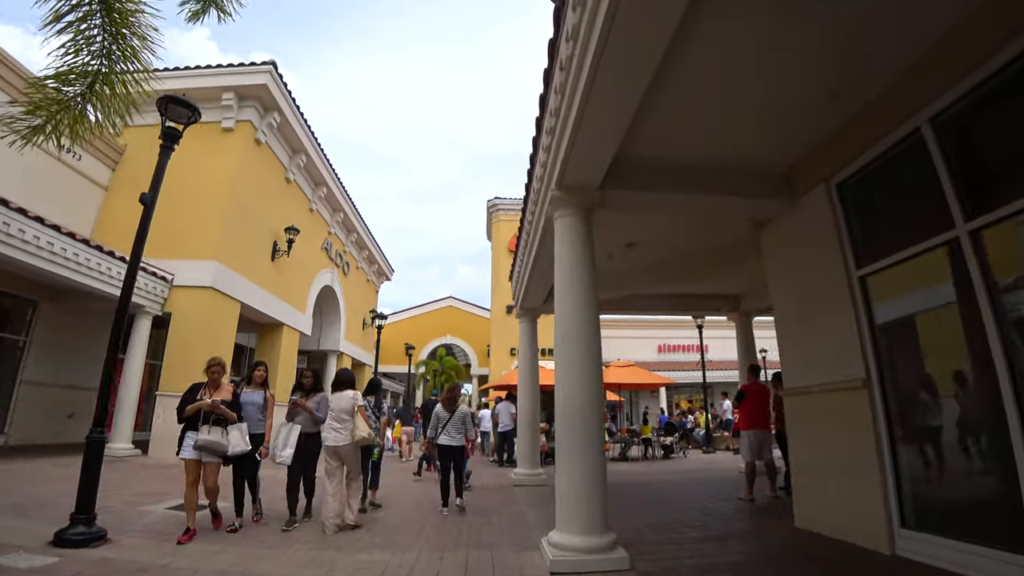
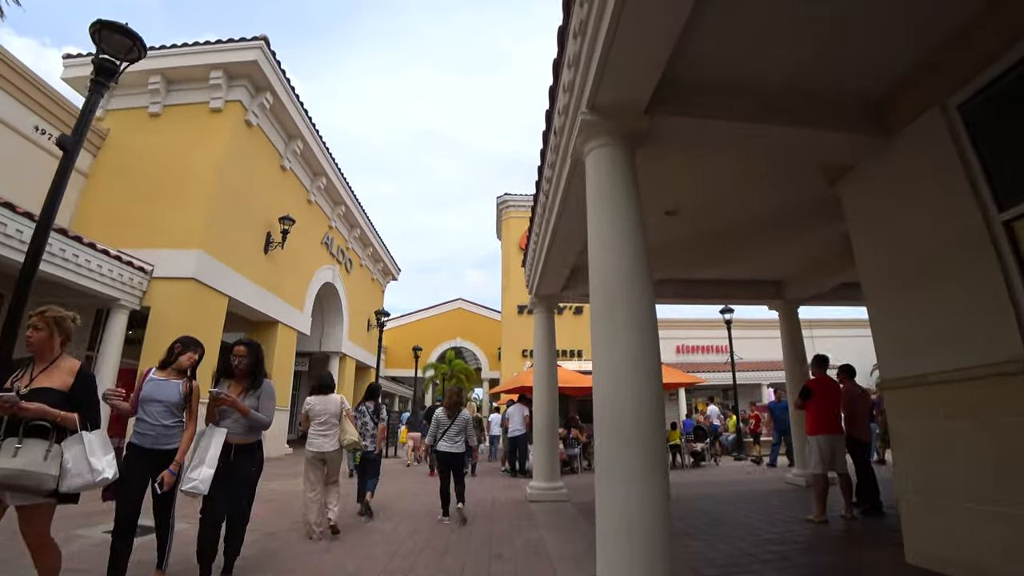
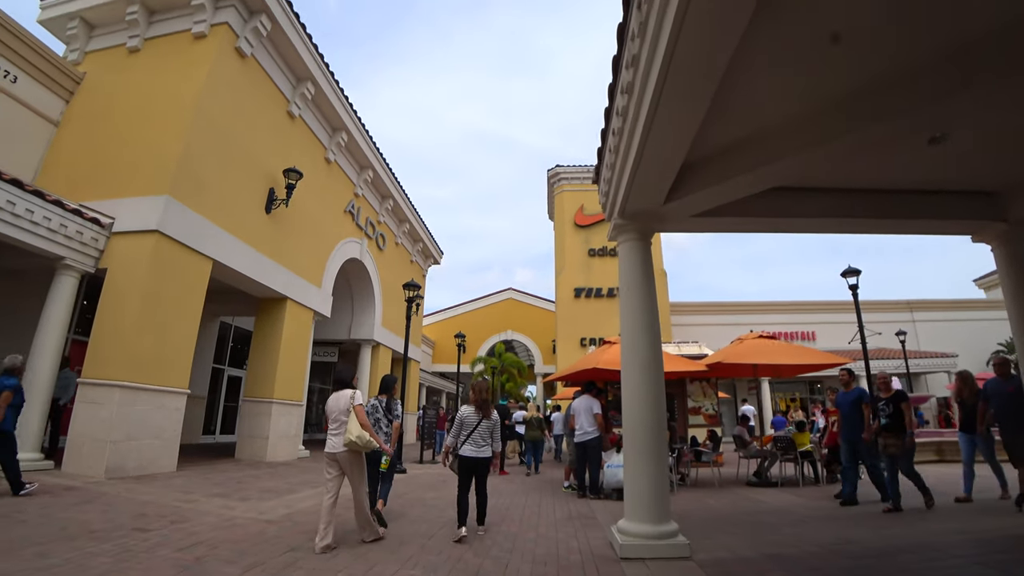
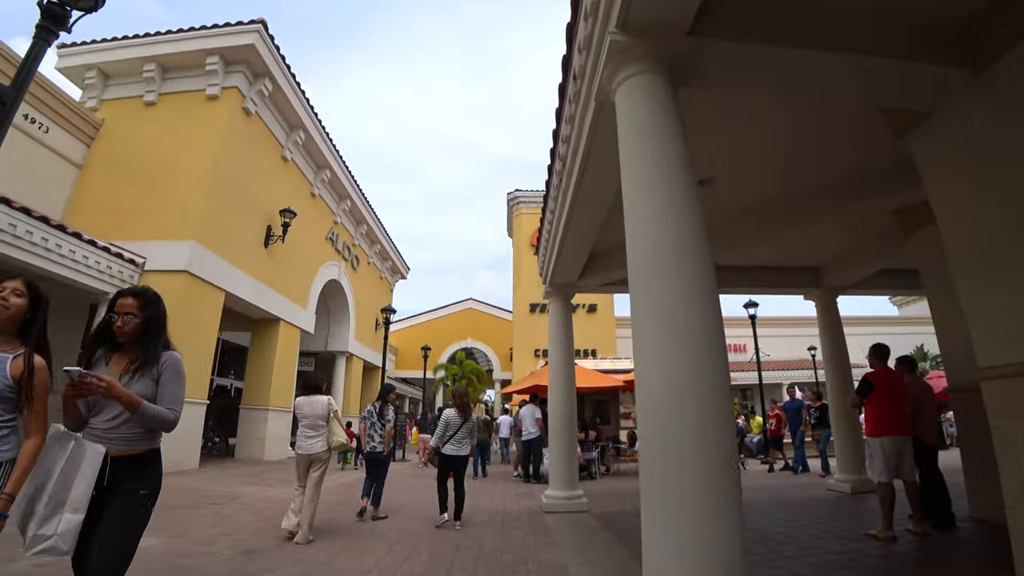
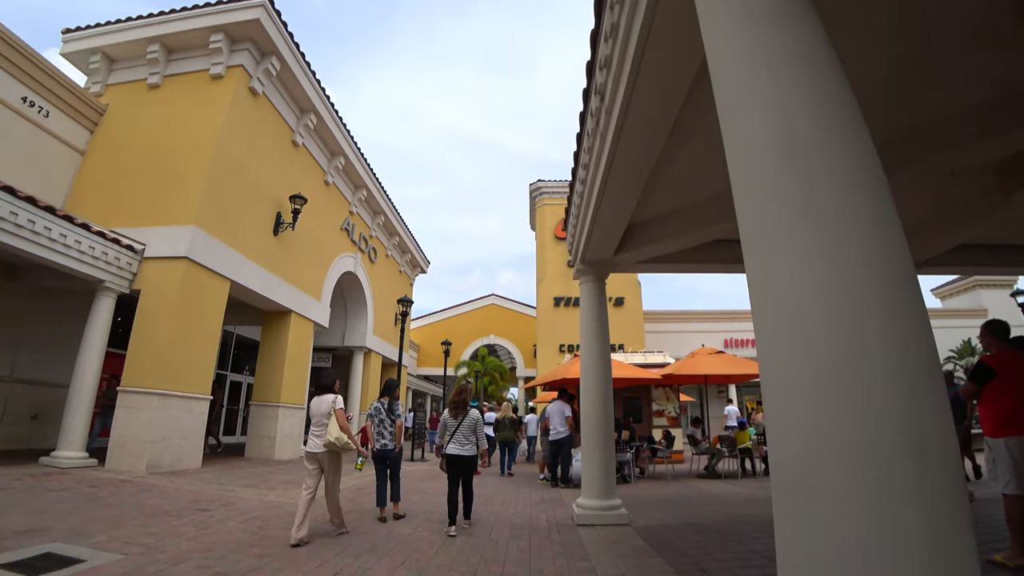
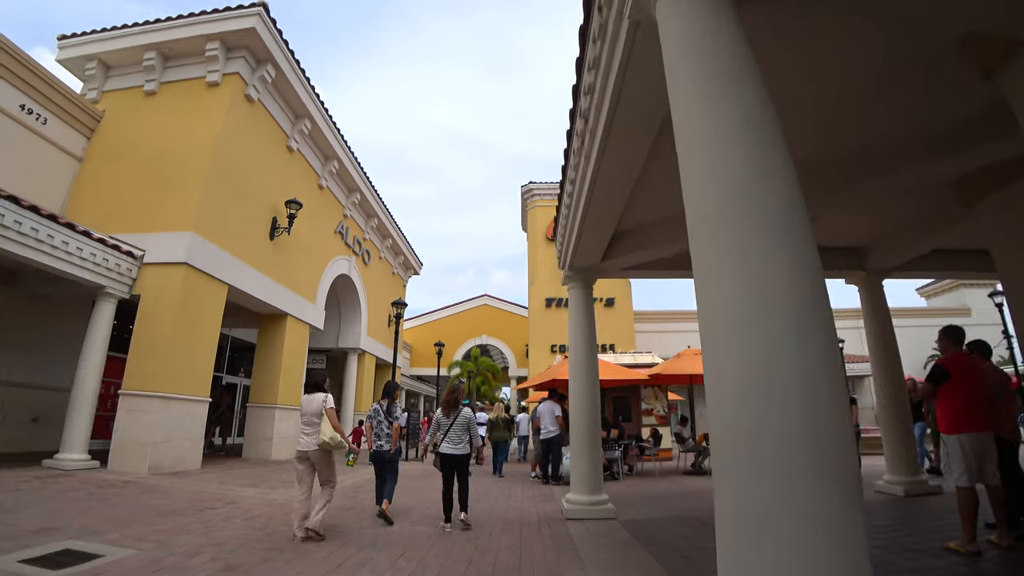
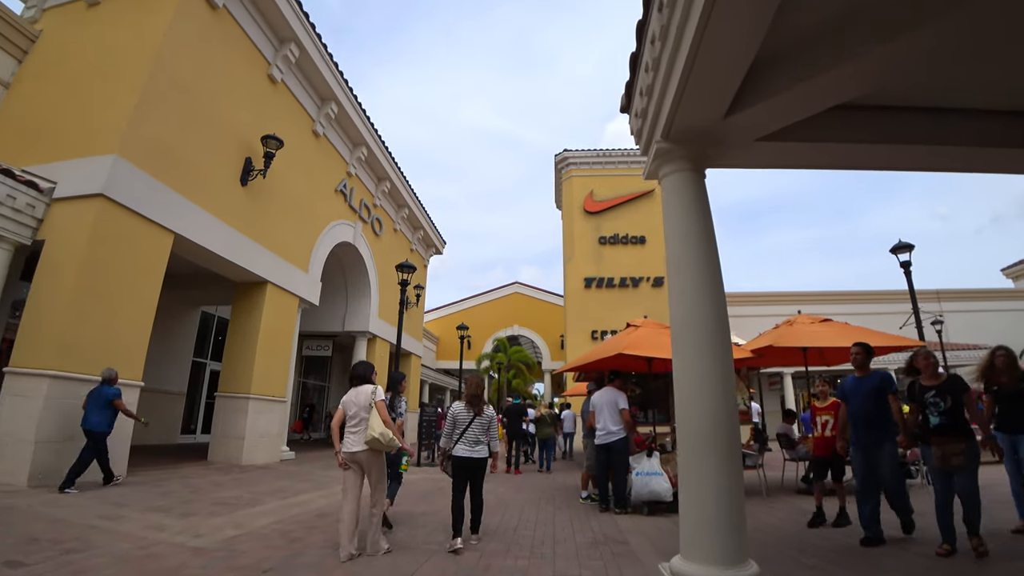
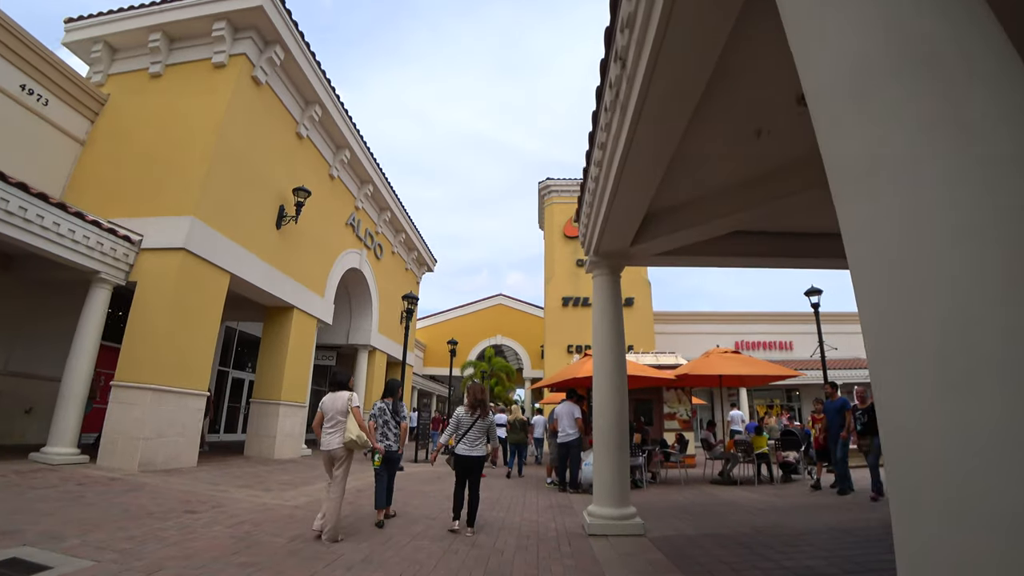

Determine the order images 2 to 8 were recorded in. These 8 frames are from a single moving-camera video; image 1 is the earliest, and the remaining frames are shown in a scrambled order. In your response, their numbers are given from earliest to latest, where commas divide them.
2, 4, 6, 5, 8, 3, 7
